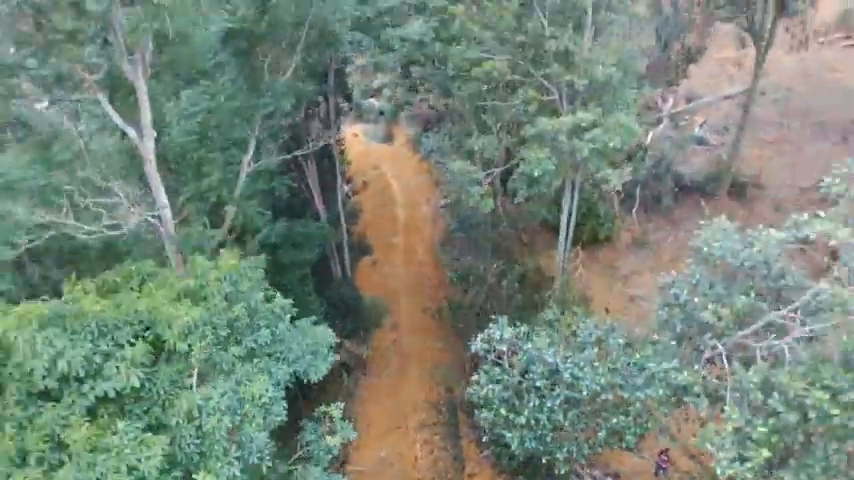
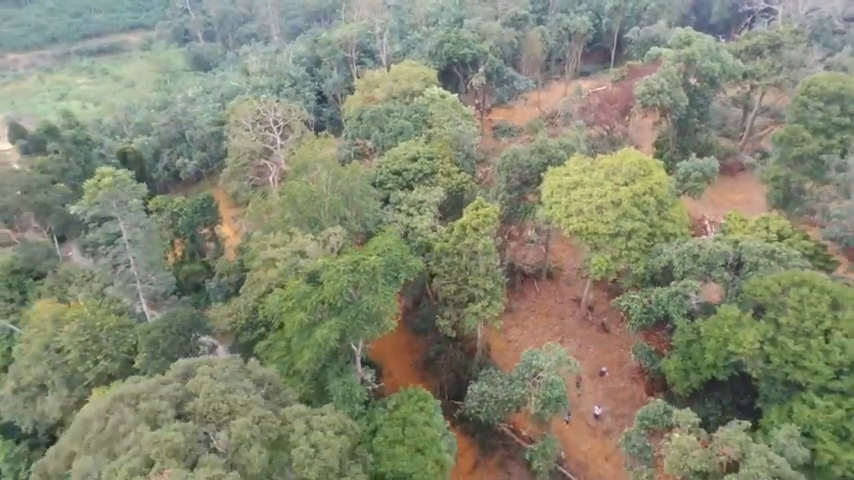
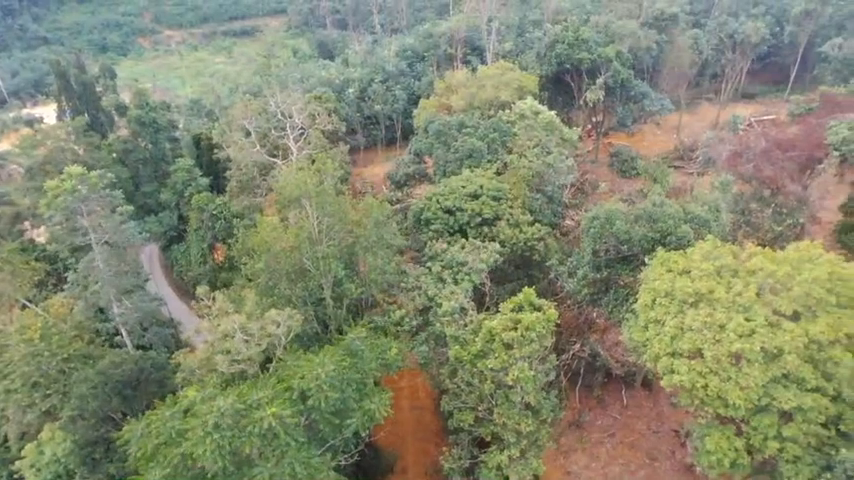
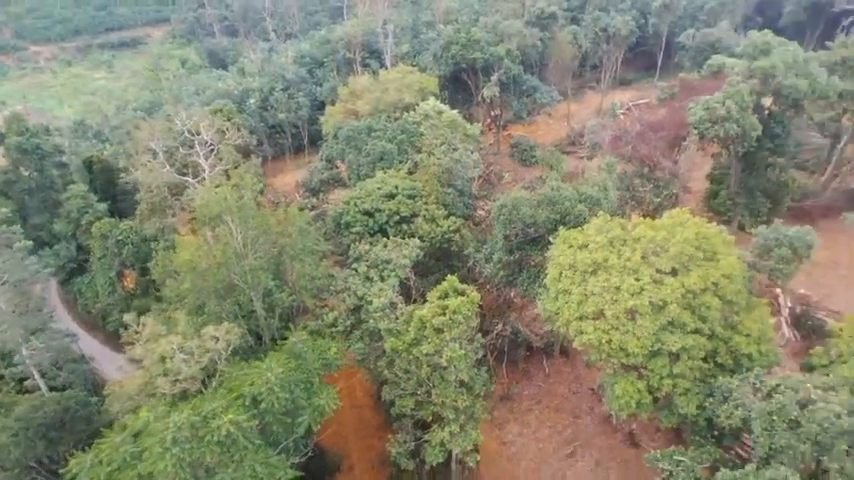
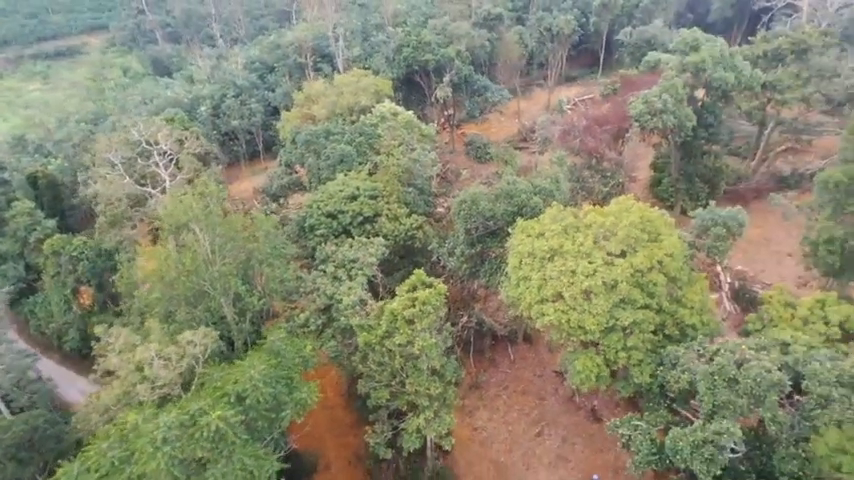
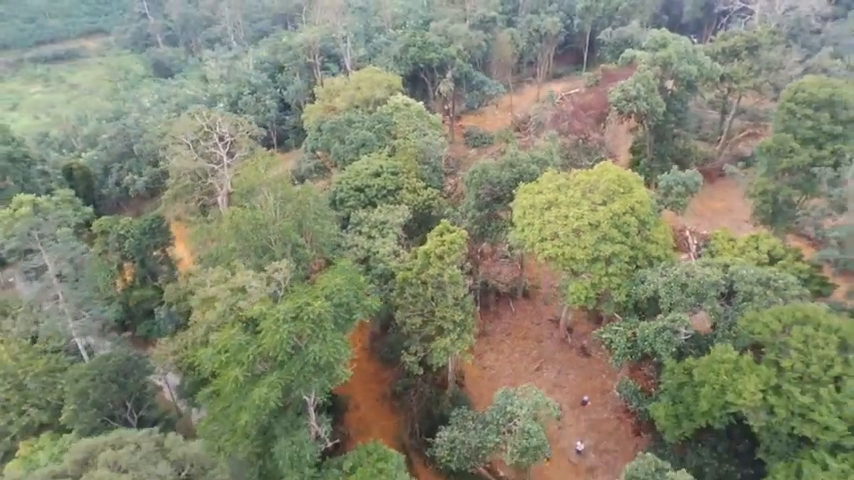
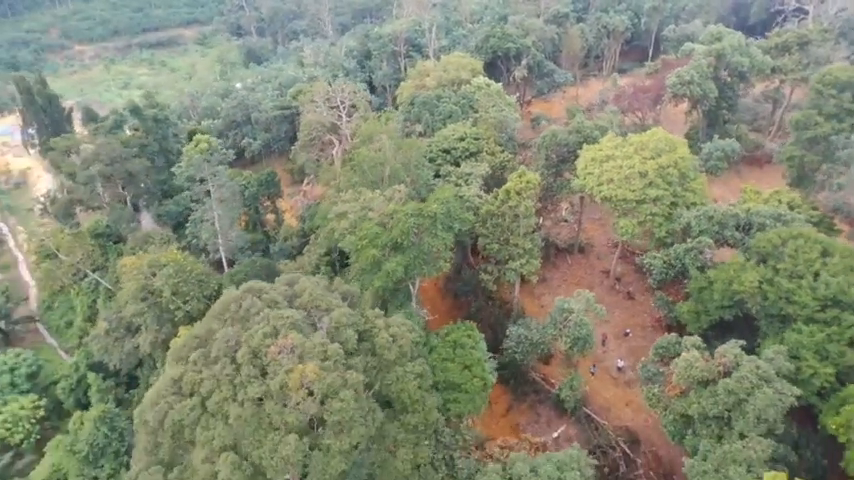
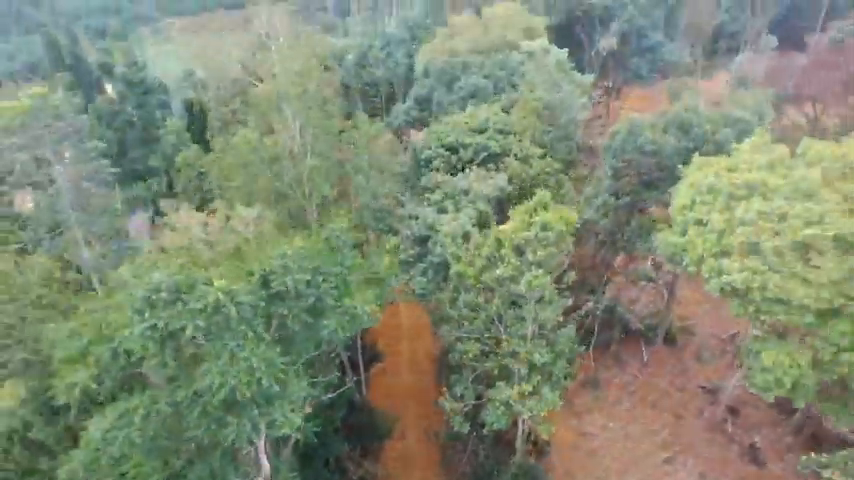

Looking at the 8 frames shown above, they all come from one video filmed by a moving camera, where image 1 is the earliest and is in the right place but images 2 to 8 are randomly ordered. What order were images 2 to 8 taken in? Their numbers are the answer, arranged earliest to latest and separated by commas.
8, 3, 4, 5, 6, 2, 7
